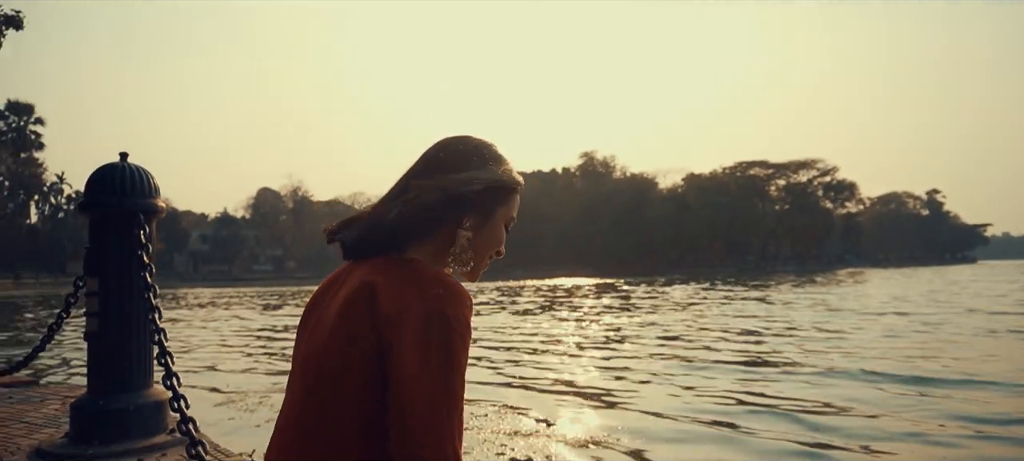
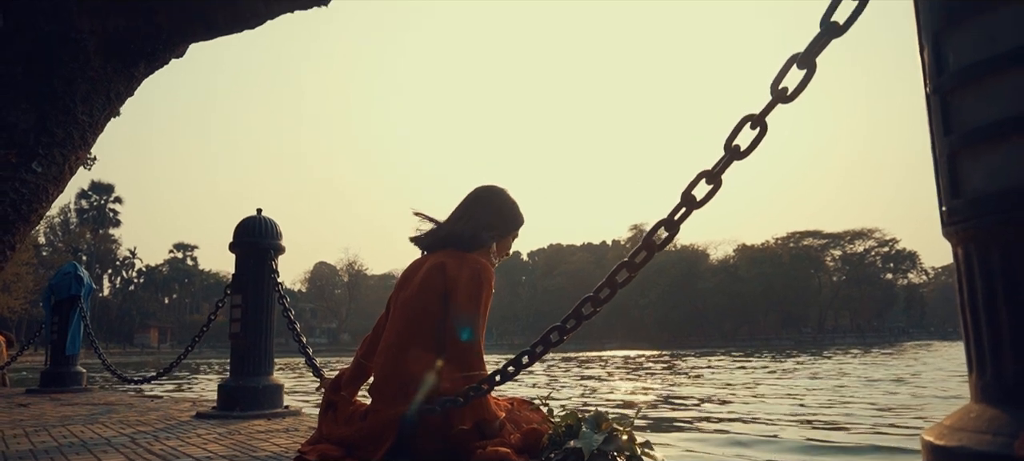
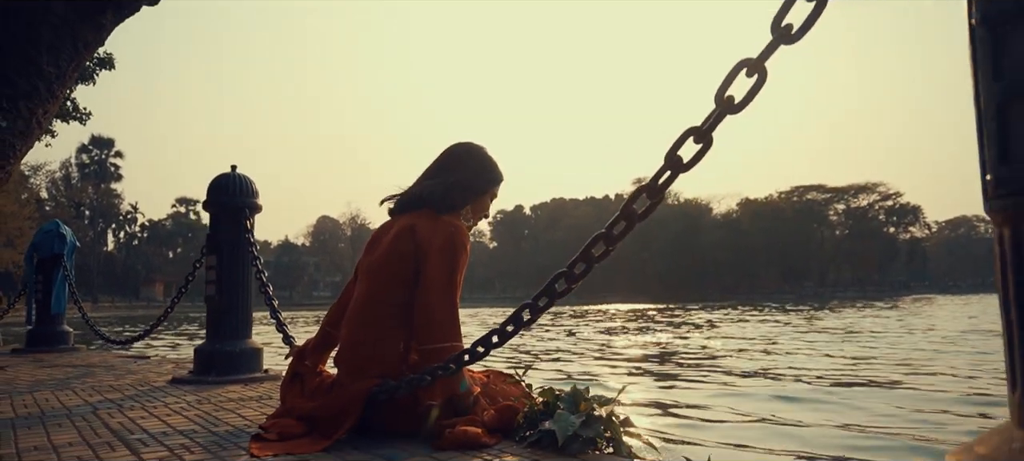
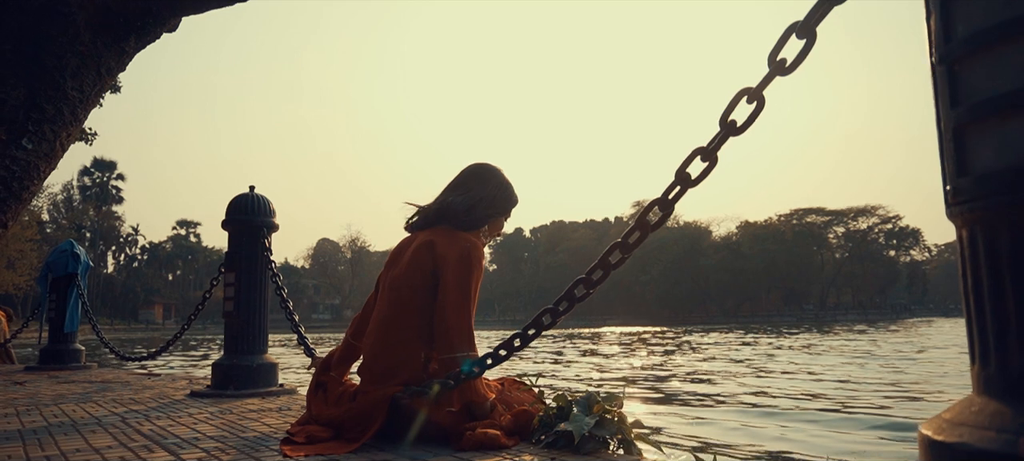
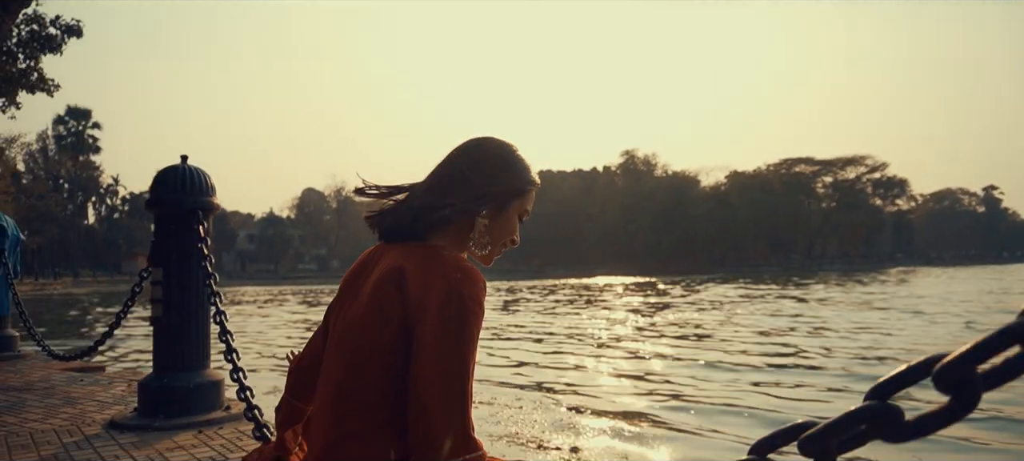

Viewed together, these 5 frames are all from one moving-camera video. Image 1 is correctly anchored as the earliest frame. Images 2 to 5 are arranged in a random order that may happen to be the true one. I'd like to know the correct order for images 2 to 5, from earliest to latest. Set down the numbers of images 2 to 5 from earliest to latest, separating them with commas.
5, 3, 4, 2
